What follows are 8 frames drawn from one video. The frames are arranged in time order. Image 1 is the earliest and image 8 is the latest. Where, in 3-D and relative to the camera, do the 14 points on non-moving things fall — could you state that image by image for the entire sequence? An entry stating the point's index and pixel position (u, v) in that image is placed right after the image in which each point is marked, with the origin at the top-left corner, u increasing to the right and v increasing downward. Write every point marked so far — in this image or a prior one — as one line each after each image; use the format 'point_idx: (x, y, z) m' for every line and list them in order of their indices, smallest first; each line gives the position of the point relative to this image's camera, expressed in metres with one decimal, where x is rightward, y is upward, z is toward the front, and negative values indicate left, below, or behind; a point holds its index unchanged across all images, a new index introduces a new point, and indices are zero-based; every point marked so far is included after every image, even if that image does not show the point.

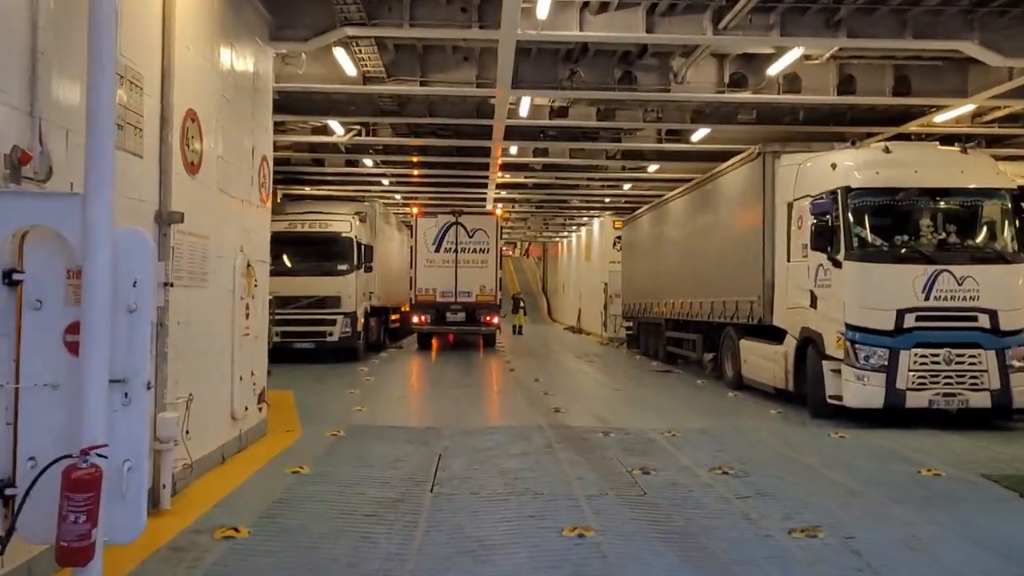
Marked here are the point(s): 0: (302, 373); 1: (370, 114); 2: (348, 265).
0: (-3.7, -1.5, +16.0) m
1: (-2.1, +2.6, +13.3) m
2: (-3.3, +0.5, +18.4) m
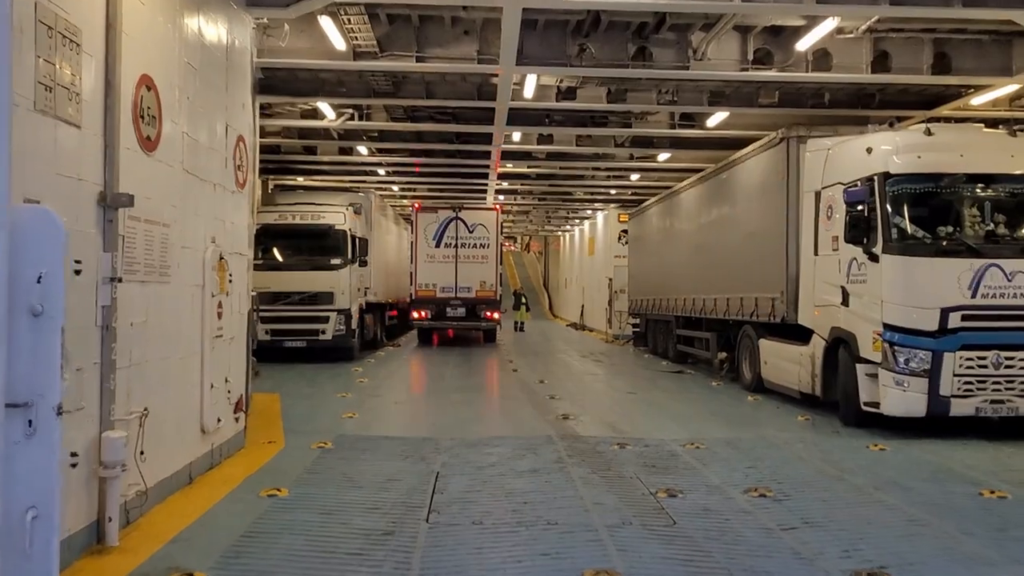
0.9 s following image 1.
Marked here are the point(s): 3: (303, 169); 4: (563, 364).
0: (-3.7, -1.4, +15.1) m
1: (-2.0, +2.6, +12.3) m
2: (-3.3, +0.6, +17.4) m
3: (-4.6, +2.6, +19.9) m
4: (+1.0, -1.5, +17.7) m
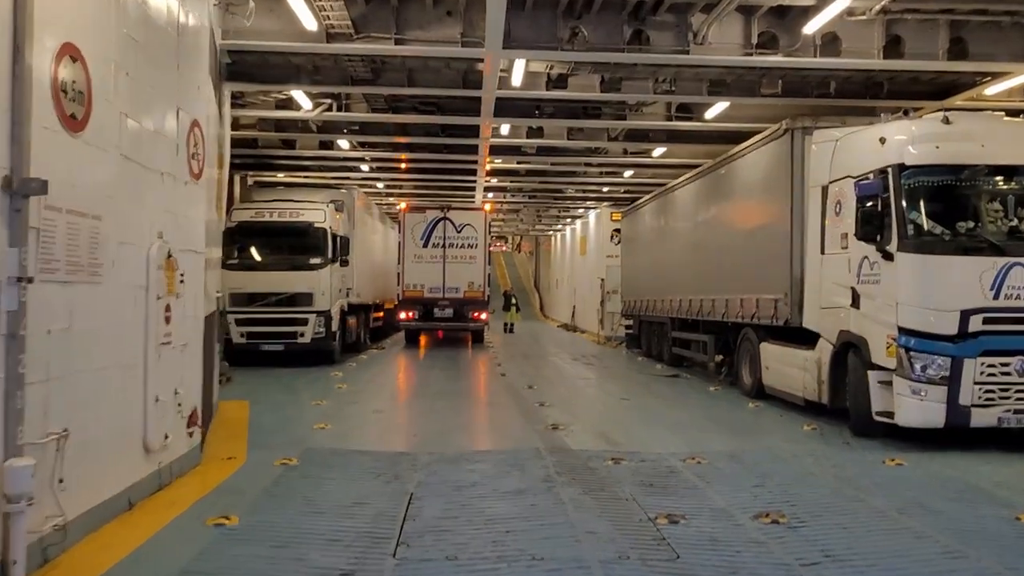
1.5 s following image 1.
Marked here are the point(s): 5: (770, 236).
0: (-3.9, -1.5, +14.3) m
1: (-2.2, +2.6, +11.6) m
2: (-3.5, +0.6, +16.7) m
3: (-4.8, +2.6, +19.1) m
4: (+0.8, -1.5, +17.0) m
5: (+3.4, +0.7, +12.0) m
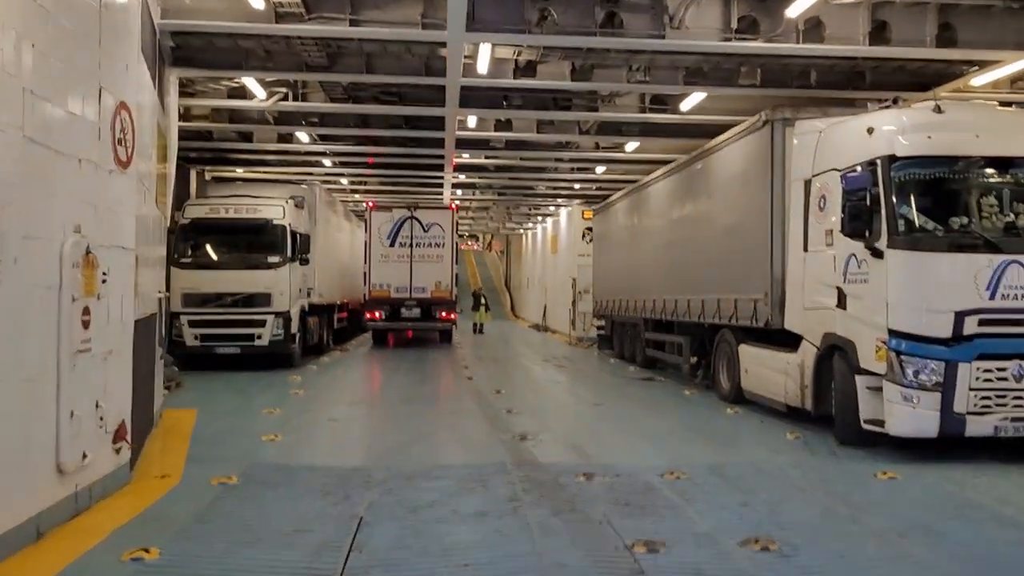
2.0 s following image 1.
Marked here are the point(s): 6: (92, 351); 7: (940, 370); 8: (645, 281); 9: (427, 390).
0: (-4.3, -1.5, +13.5) m
1: (-2.6, +2.6, +10.8) m
2: (-4.1, +0.6, +15.9) m
3: (-5.5, +2.6, +18.3) m
4: (+0.2, -1.5, +16.3) m
5: (+3.0, +0.7, +11.4) m
6: (-2.8, -0.4, +6.0) m
7: (+3.7, -0.7, +7.9) m
8: (+2.5, +0.1, +17.0) m
9: (-1.3, -1.5, +13.7) m
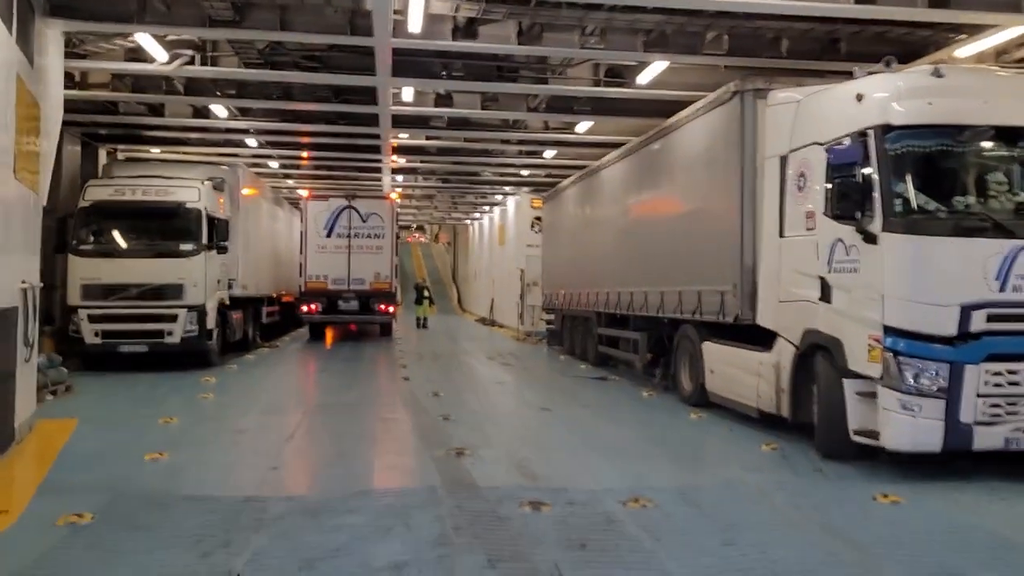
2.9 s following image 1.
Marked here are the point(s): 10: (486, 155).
0: (-5.1, -1.3, +12.0) m
1: (-3.2, +2.7, +9.3) m
2: (-5.0, +0.7, +14.3) m
3: (-6.5, +2.8, +16.6) m
4: (-0.8, -1.4, +15.0) m
5: (+2.3, +0.8, +10.3) m
6: (-3.2, -0.3, +4.5) m
7: (+3.2, -0.6, +6.8) m
8: (+1.5, +0.3, +15.8) m
9: (-2.1, -1.4, +12.3) m
10: (-0.5, +2.8, +18.9) m
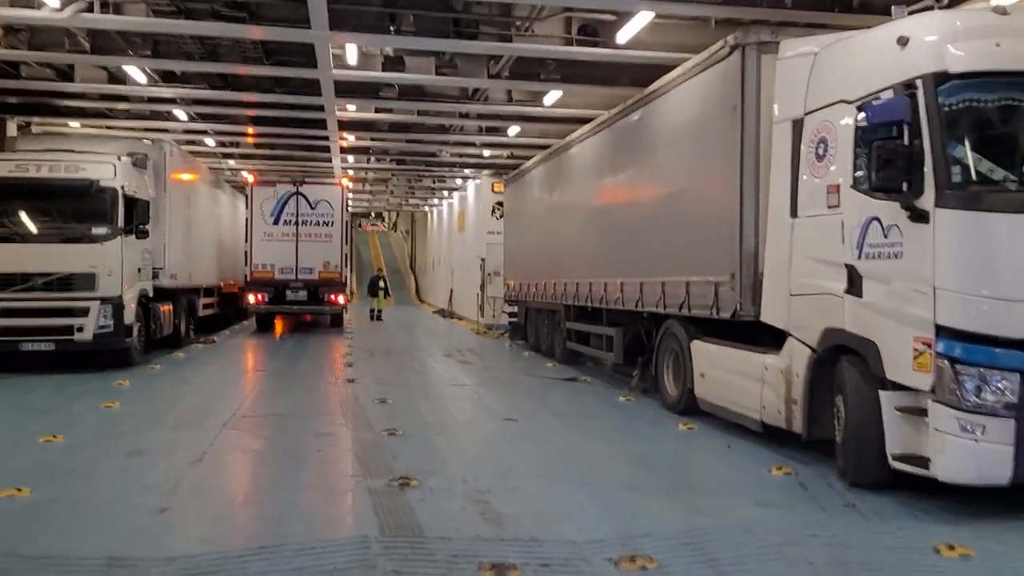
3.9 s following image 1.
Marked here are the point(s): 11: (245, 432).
0: (-5.6, -1.2, +10.2) m
1: (-3.6, +2.8, +7.6) m
2: (-5.6, +0.8, +12.5) m
3: (-7.2, +2.9, +14.8) m
4: (-1.4, -1.2, +13.5) m
5: (+1.9, +0.9, +8.8) m
6: (-3.3, -0.3, +2.8) m
7: (+3.0, -0.6, +5.4) m
8: (+0.8, +0.4, +14.3) m
9: (-2.6, -1.3, +10.7) m
10: (-1.3, +3.0, +17.3) m
11: (-2.5, -1.3, +8.4) m
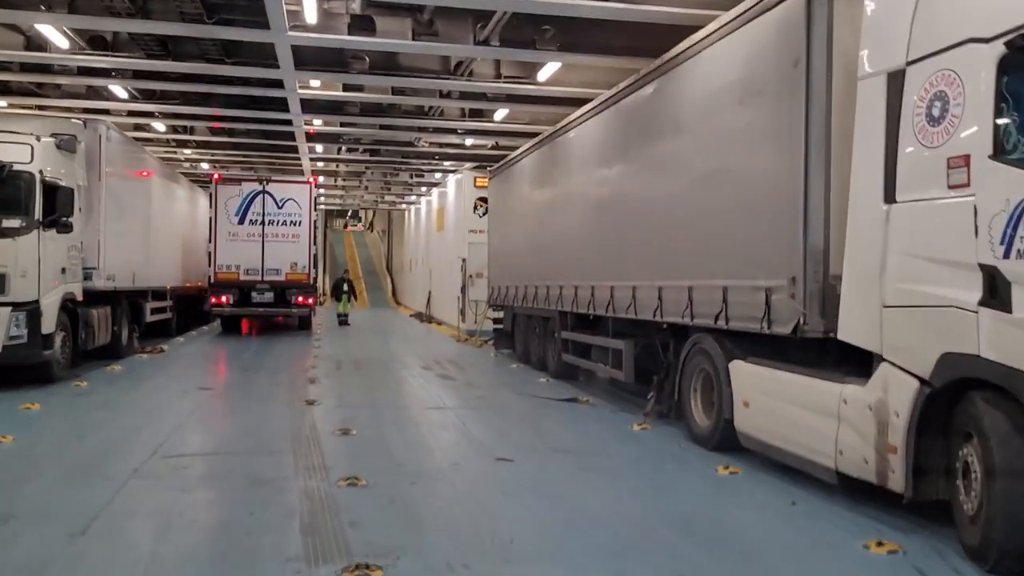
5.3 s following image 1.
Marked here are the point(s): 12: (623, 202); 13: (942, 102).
0: (-5.7, -1.3, +8.2) m
1: (-3.6, +2.8, +5.7) m
2: (-5.7, +0.8, +10.5) m
3: (-7.4, +2.9, +12.7) m
4: (-1.5, -1.3, +11.6) m
5: (+1.9, +0.8, +7.0) m
6: (-3.2, -0.3, +0.9) m
7: (+3.0, -0.6, +3.6) m
8: (+0.7, +0.4, +12.4) m
9: (-2.7, -1.3, +8.7) m
10: (-1.5, +2.9, +15.4) m
11: (-2.5, -1.4, +6.4) m
12: (+1.2, +1.0, +10.2) m
13: (+2.4, +1.0, +5.0) m
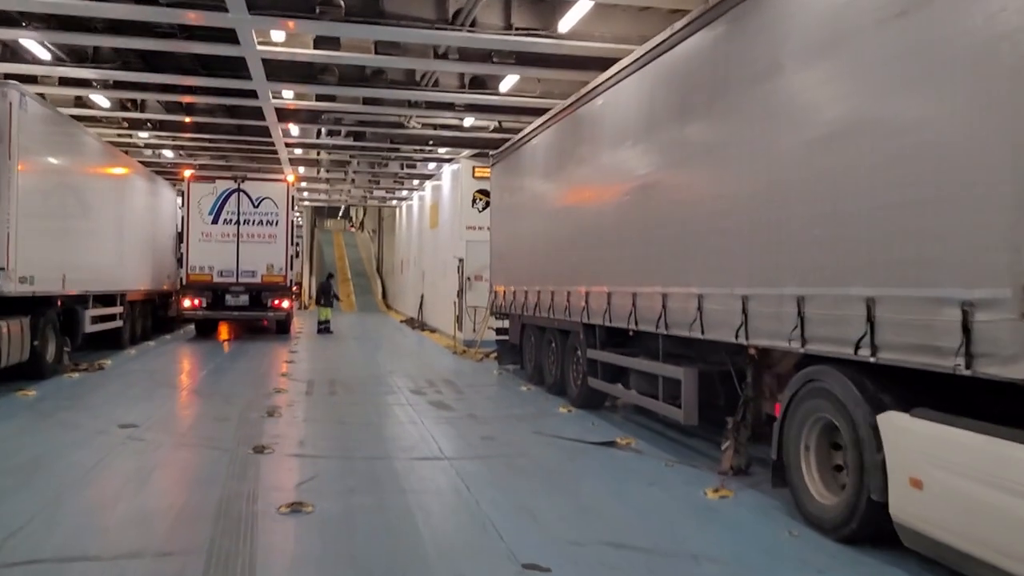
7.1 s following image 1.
0: (-5.5, -1.3, +5.6) m
1: (-3.4, +2.7, +3.0) m
2: (-5.5, +0.7, +7.9) m
3: (-7.2, +2.9, +10.1) m
4: (-1.4, -1.3, +8.9) m
5: (+2.1, +0.8, +4.4) m
6: (-3.0, -0.4, -1.7) m
7: (+3.2, -0.7, +1.0) m
8: (+0.8, +0.3, +9.9) m
9: (-2.5, -1.4, +6.1) m
10: (-1.4, +2.8, +12.8) m
11: (-2.3, -1.4, +3.8) m
12: (+1.4, +0.9, +7.6) m
13: (+2.6, +1.0, +2.4) m
